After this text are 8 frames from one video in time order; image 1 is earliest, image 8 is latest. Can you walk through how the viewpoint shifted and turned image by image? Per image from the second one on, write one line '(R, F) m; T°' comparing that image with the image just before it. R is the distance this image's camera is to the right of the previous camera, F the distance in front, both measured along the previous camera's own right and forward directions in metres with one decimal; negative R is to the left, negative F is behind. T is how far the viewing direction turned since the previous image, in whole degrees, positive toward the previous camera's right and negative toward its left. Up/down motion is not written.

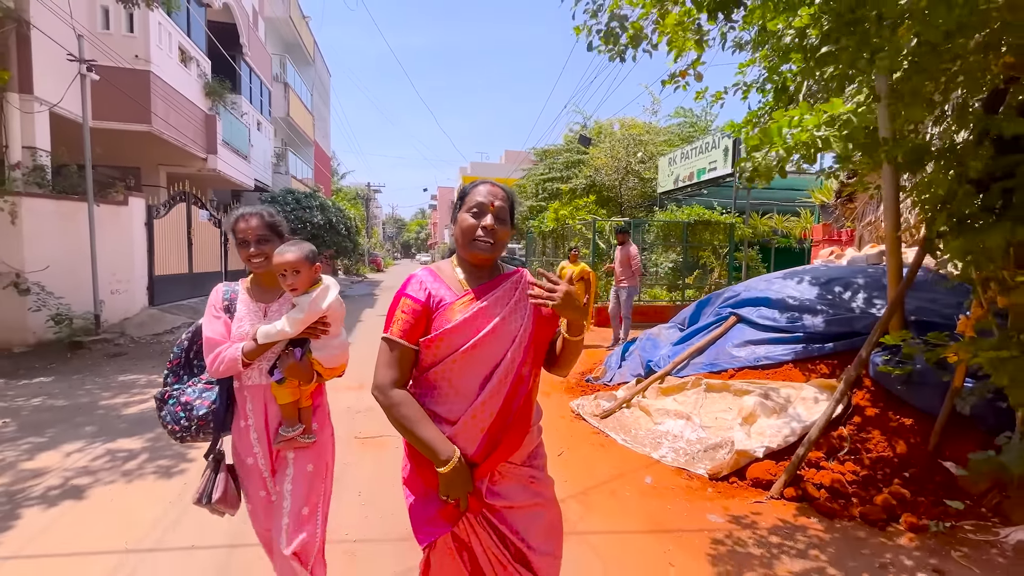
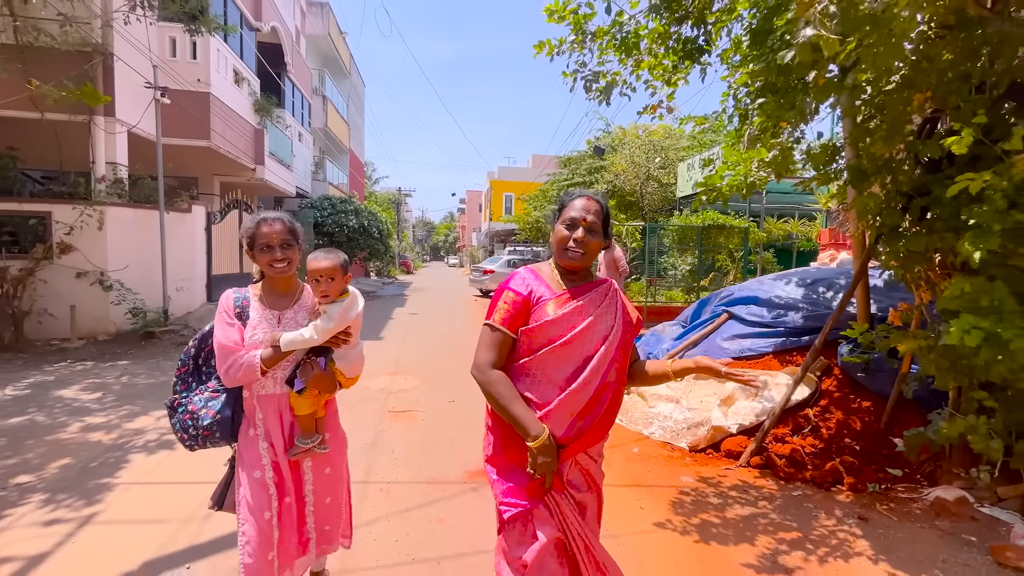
(+0.2, -0.7) m; -3°
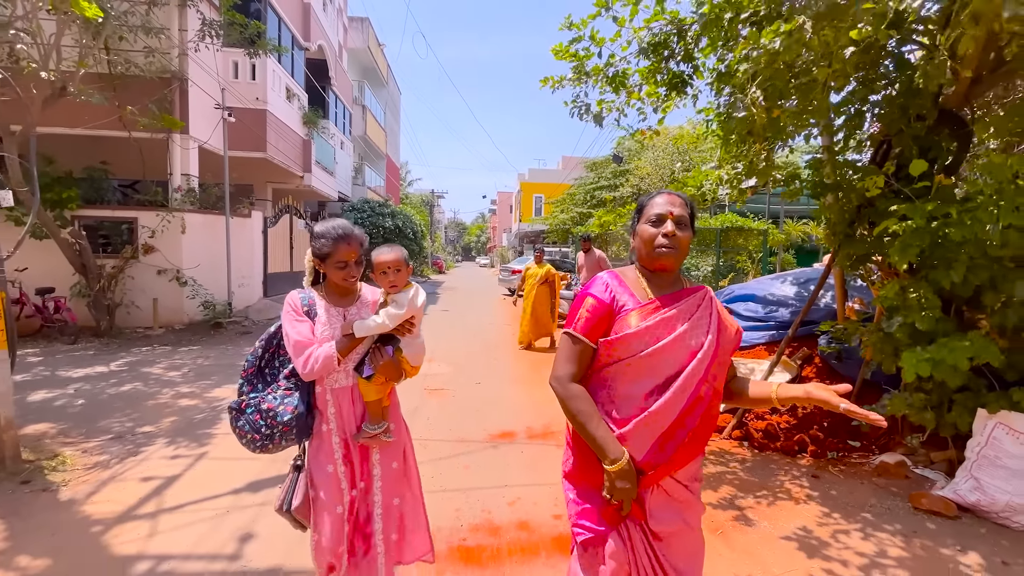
(+0.2, -0.8) m; -4°
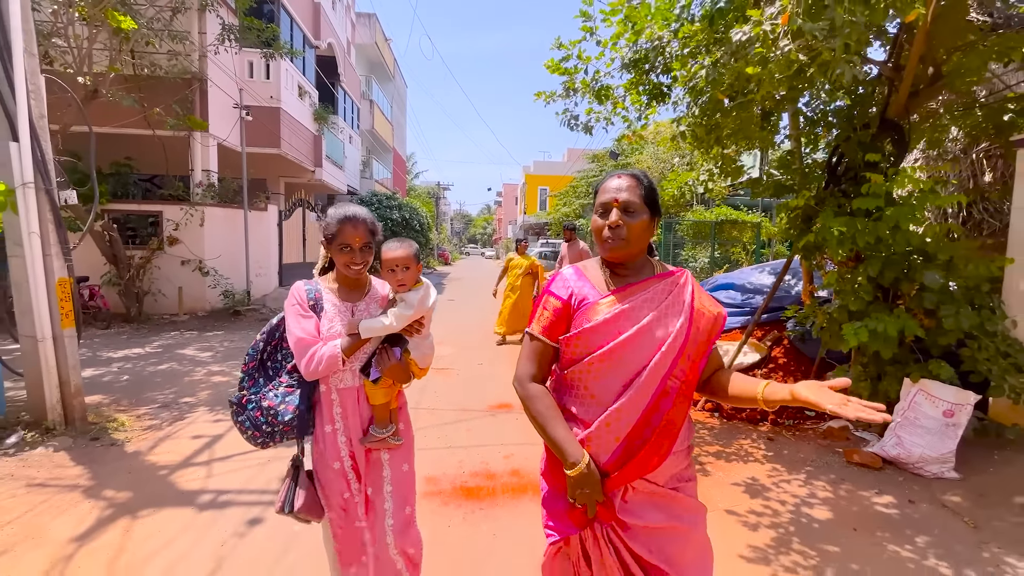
(+0.1, -0.6) m; -1°
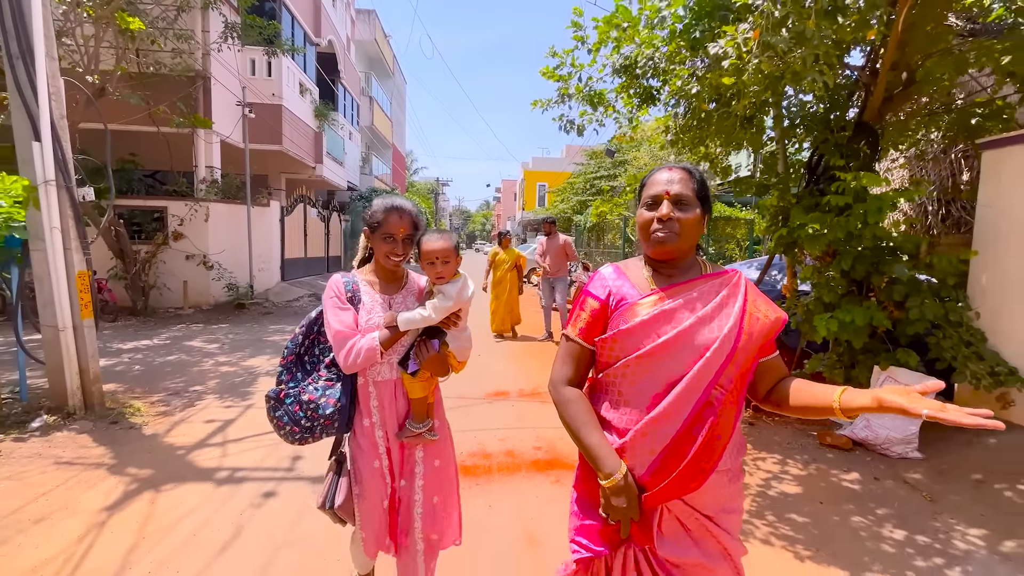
(0.0, -0.2) m; 0°
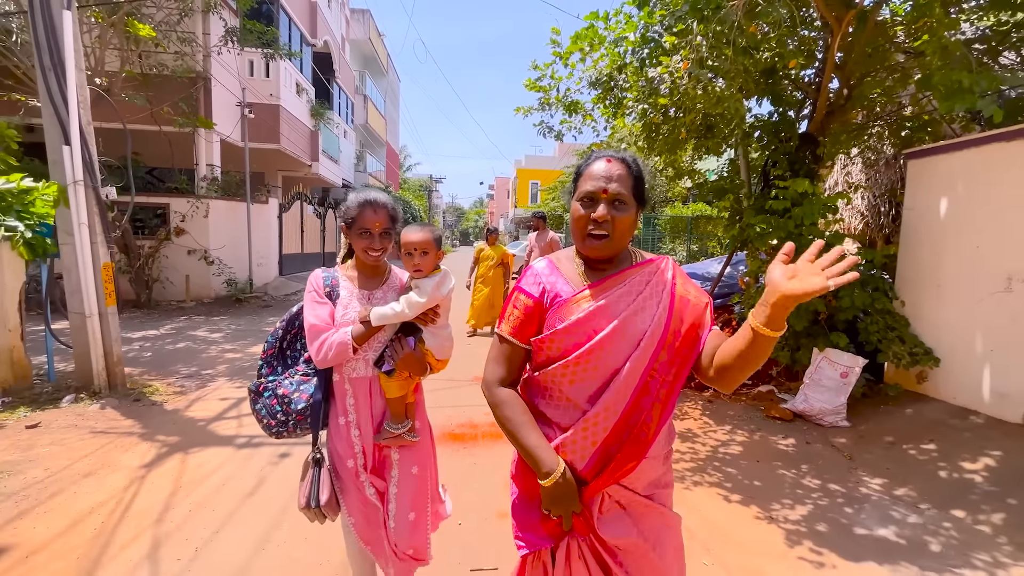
(+0.1, -0.5) m; +1°
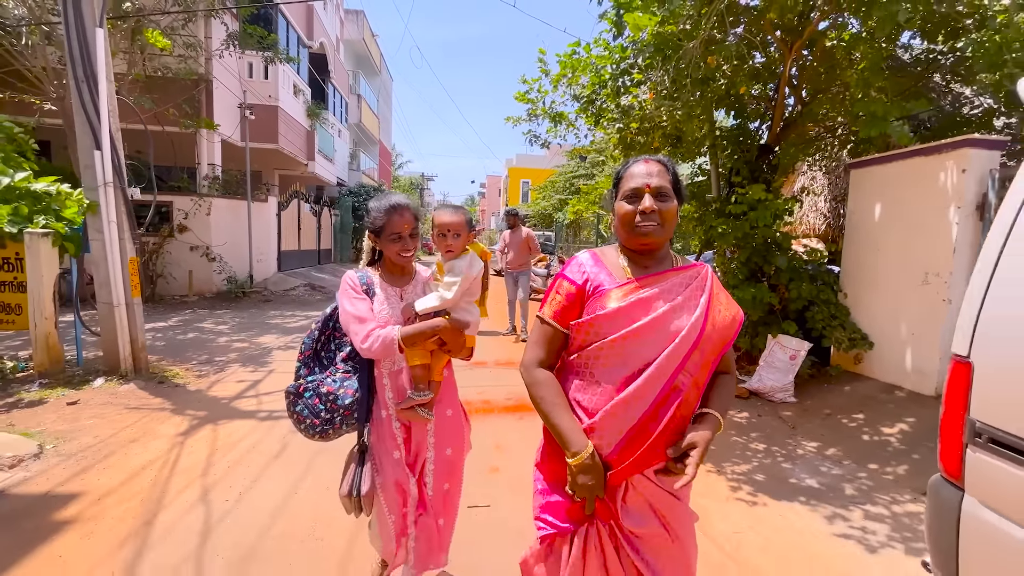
(0.0, -0.6) m; +1°
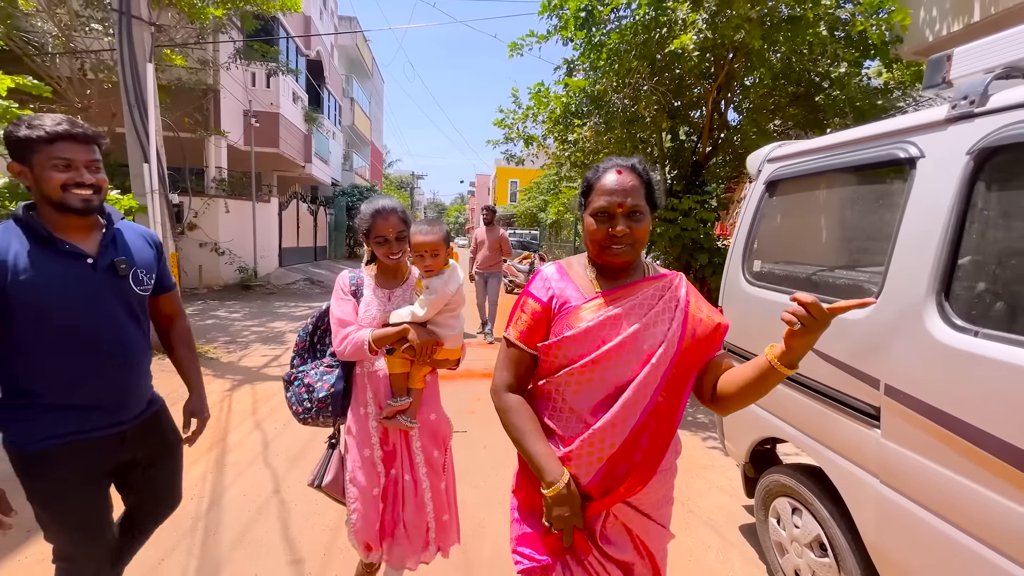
(+0.2, -1.2) m; +1°
